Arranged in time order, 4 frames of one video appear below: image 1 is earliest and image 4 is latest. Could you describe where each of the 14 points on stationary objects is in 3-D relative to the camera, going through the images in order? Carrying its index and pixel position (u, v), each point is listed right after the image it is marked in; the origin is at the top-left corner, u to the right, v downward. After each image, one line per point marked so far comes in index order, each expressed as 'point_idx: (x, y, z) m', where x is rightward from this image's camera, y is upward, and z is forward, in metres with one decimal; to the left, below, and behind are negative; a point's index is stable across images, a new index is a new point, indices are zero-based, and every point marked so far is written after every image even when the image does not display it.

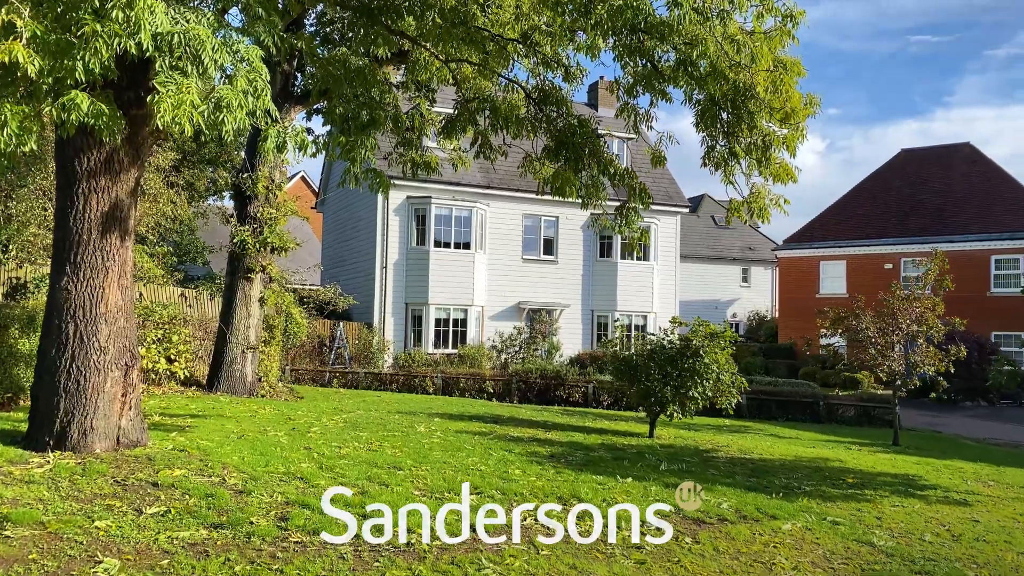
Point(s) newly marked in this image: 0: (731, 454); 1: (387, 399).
0: (+2.9, -2.2, +10.9) m
1: (-2.2, -2.0, +14.6) m
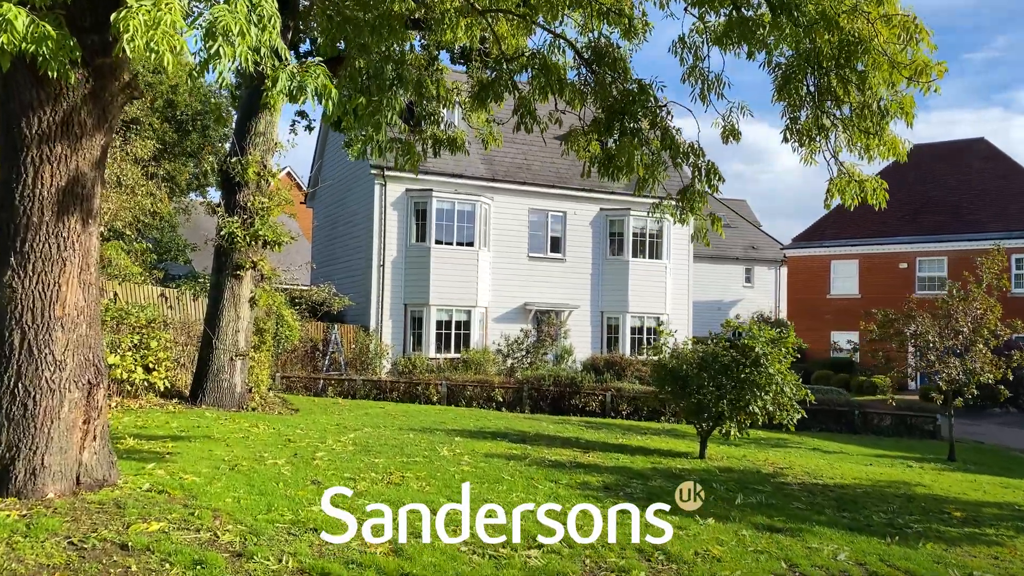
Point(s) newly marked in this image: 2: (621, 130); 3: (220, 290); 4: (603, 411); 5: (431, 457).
0: (+3.3, -2.2, +9.5) m
1: (-1.8, -1.9, +13.1) m
2: (+1.1, +1.5, +8.0) m
3: (-4.3, 0.0, +12.4) m
4: (+1.8, -2.5, +17.0) m
5: (-0.8, -1.7, +8.5) m
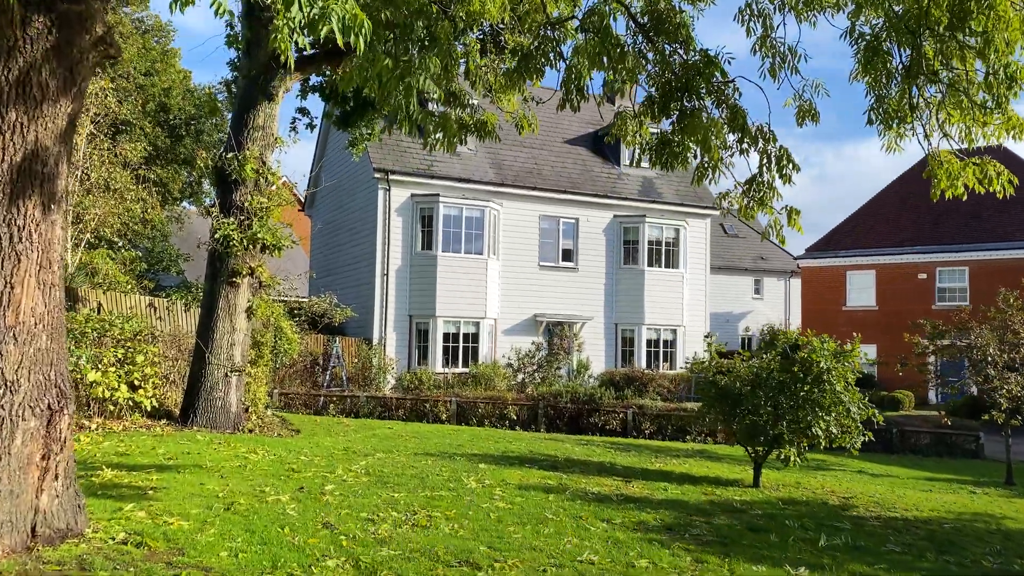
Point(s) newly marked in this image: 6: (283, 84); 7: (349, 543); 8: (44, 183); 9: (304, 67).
0: (+3.6, -2.2, +8.4) m
1: (-1.5, -2.1, +11.9) m
2: (+1.4, +1.5, +6.9) m
3: (-4.0, -0.1, +11.3) m
4: (+2.1, -2.7, +15.9) m
5: (-0.5, -1.8, +7.3) m
6: (-3.2, +2.8, +11.7) m
7: (-1.0, -1.6, +5.2) m
8: (-2.6, +0.6, +4.6) m
9: (-3.0, +3.1, +11.9) m
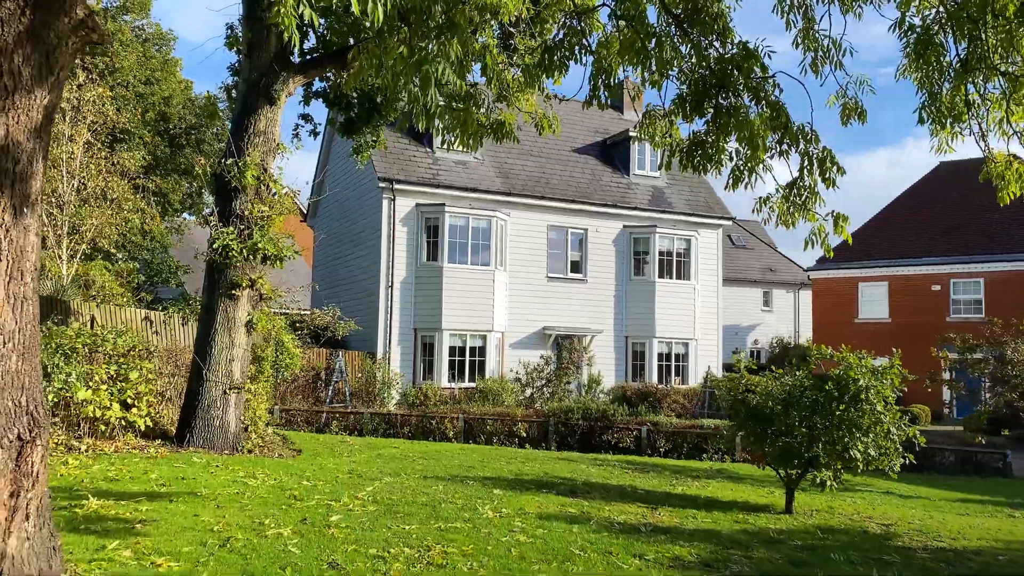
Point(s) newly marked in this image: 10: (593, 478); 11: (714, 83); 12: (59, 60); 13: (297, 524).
0: (+3.8, -2.3, +7.8) m
1: (-1.4, -2.2, +11.3) m
2: (+1.6, +1.4, +6.3) m
3: (-3.8, -0.3, +10.7) m
4: (+2.3, -2.9, +15.3) m
5: (-0.3, -1.9, +6.7) m
6: (-3.0, +2.7, +11.2) m
7: (-0.8, -1.7, +4.6) m
8: (-2.4, +0.5, +4.1) m
9: (-2.8, +3.0, +11.4) m
10: (+1.0, -2.3, +10.2) m
11: (+1.5, +1.5, +6.3) m
12: (-2.3, +1.2, +4.3) m
13: (-1.6, -1.7, +6.2) m
